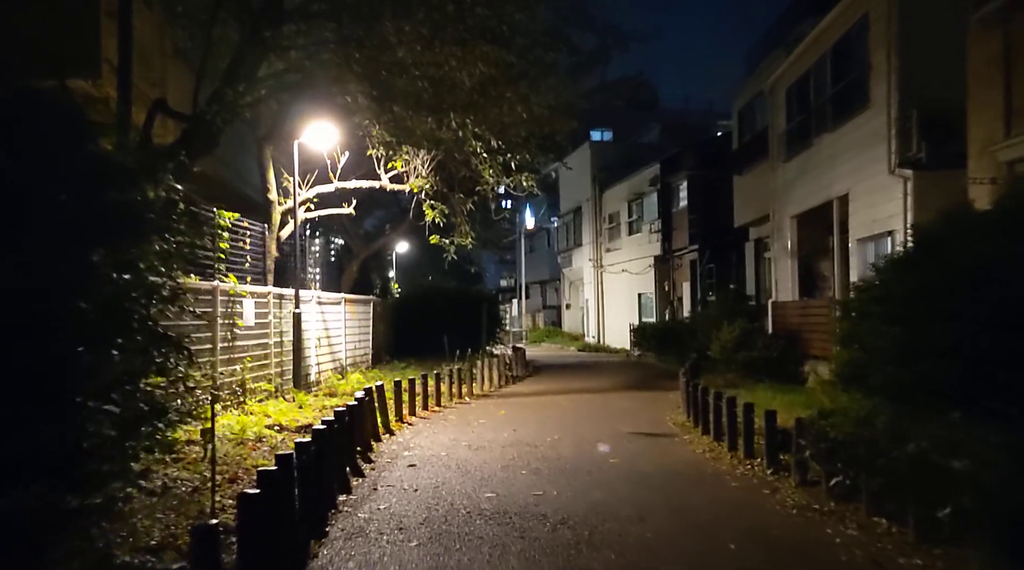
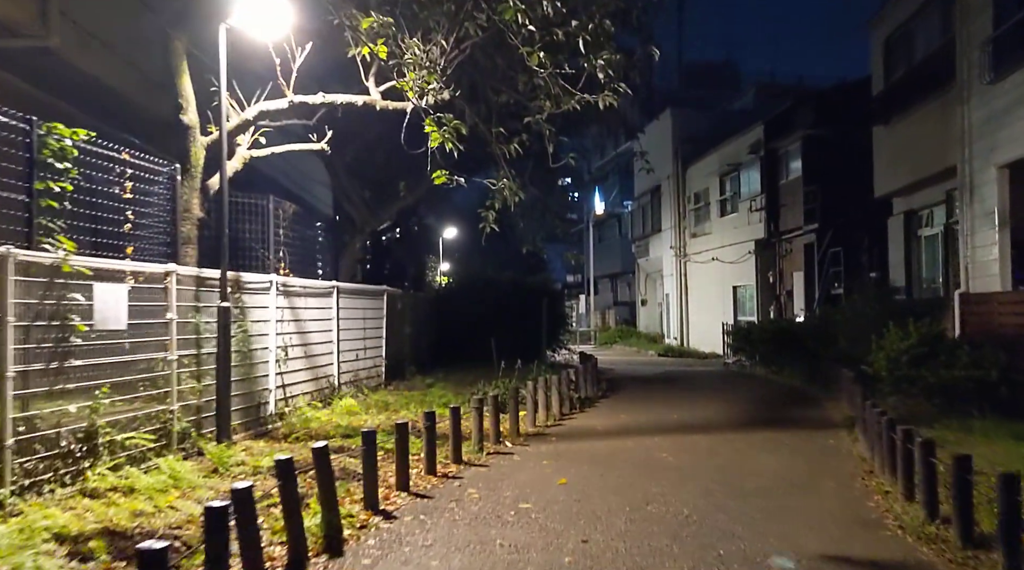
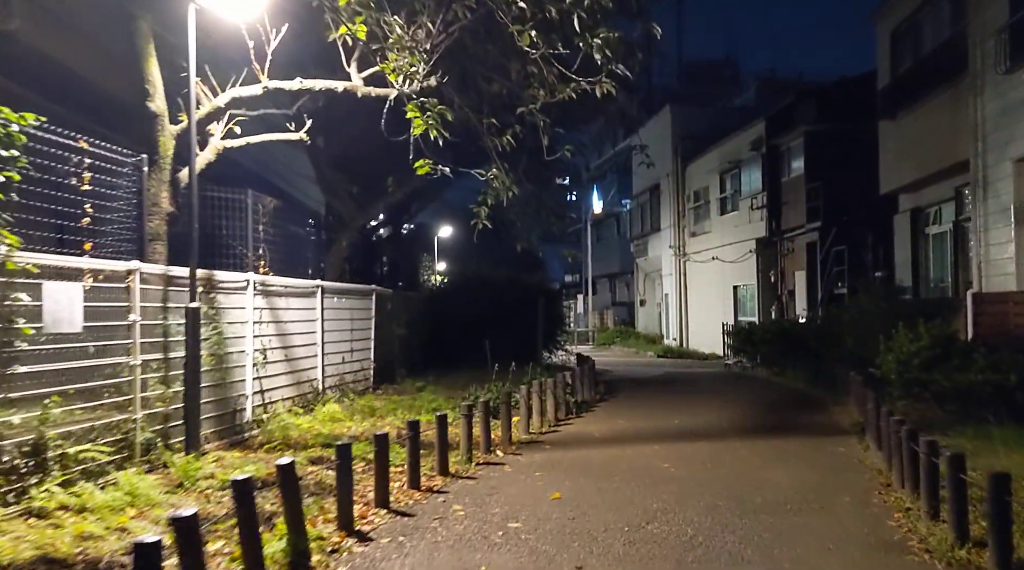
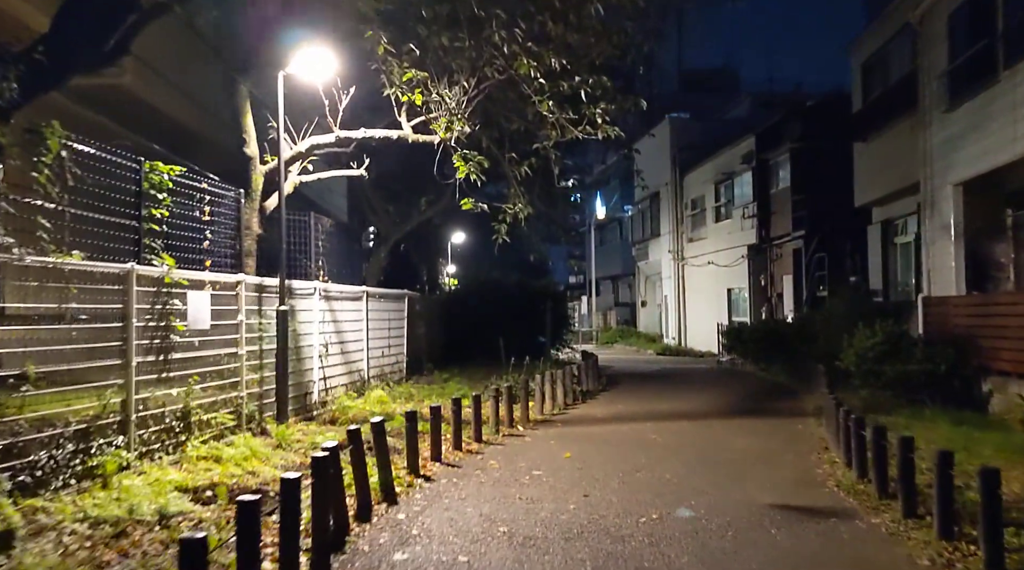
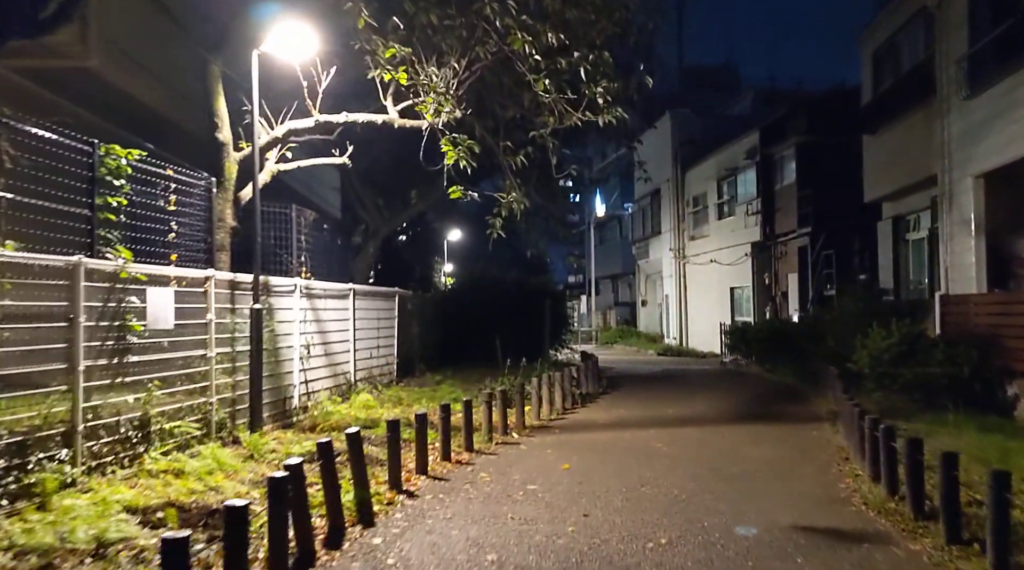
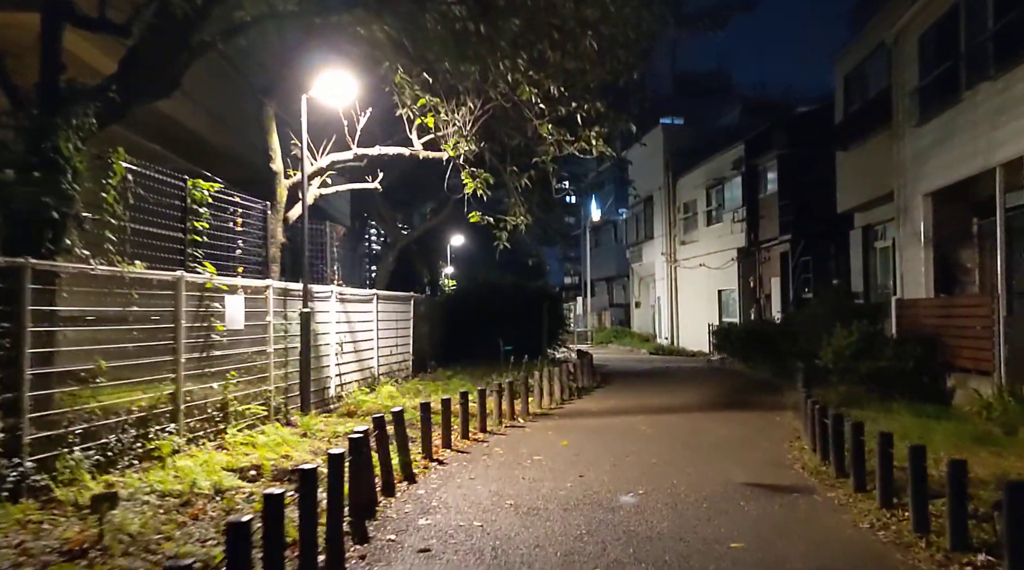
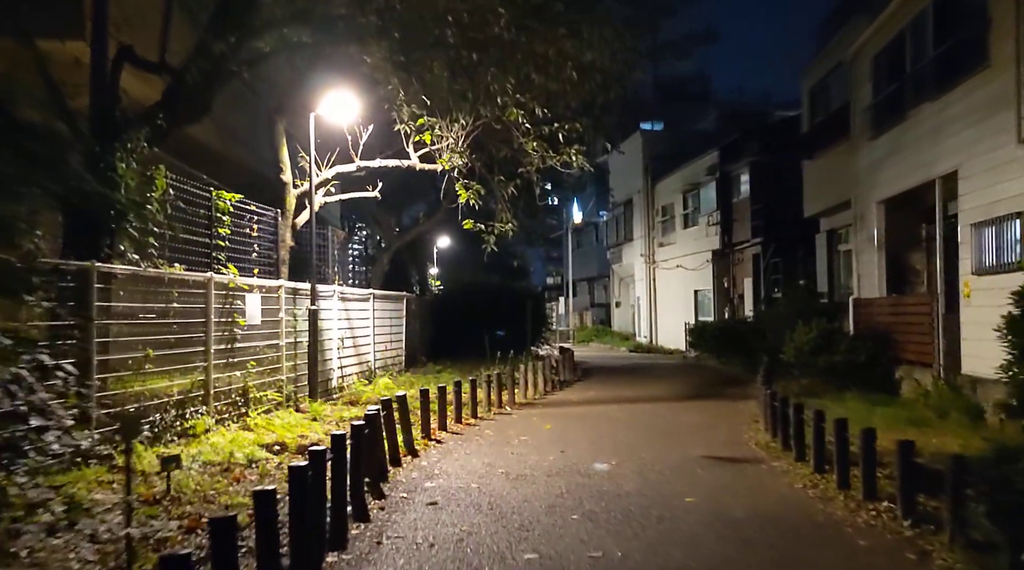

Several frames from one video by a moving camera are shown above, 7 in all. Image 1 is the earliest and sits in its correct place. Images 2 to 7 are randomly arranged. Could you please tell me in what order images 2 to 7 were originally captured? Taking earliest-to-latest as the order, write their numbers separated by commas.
7, 6, 4, 5, 2, 3
